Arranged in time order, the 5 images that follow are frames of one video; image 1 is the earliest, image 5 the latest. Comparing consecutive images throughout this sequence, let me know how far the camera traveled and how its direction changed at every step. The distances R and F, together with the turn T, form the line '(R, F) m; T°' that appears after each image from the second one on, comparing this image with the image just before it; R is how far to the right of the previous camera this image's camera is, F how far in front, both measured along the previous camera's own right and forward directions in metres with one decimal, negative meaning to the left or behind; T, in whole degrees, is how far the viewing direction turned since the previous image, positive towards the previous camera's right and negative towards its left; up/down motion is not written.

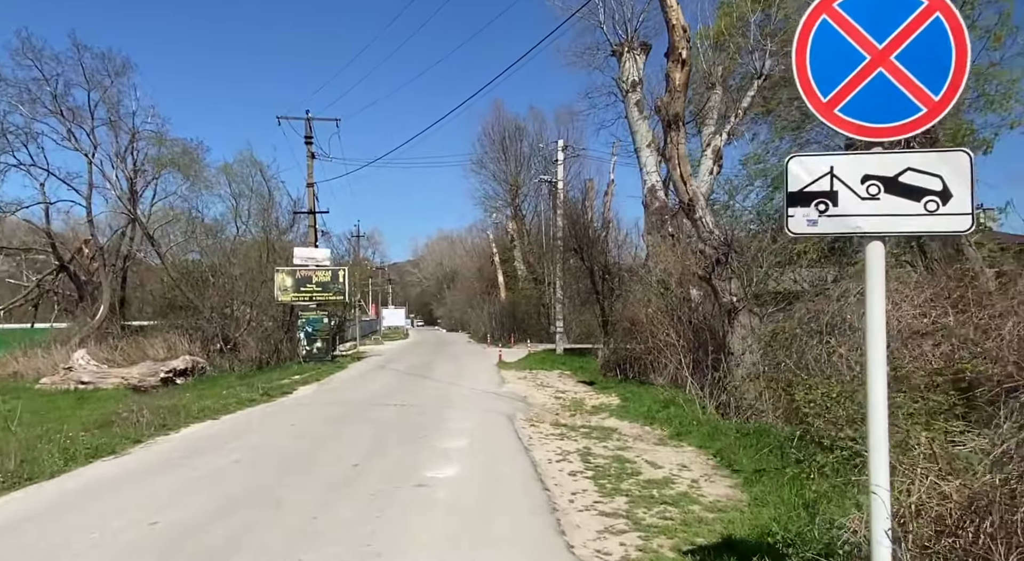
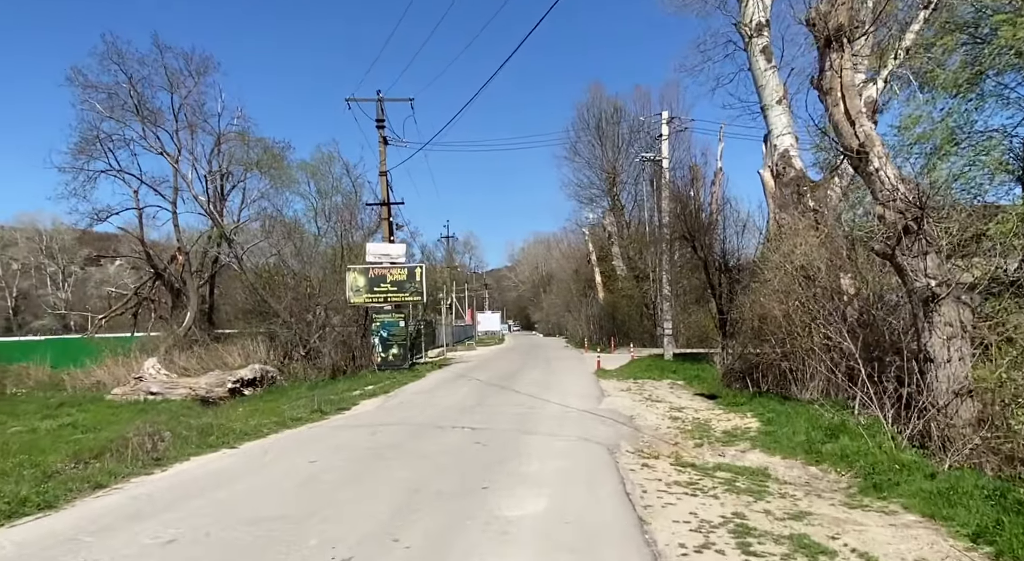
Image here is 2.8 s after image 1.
(0.0, +3.2) m; -8°
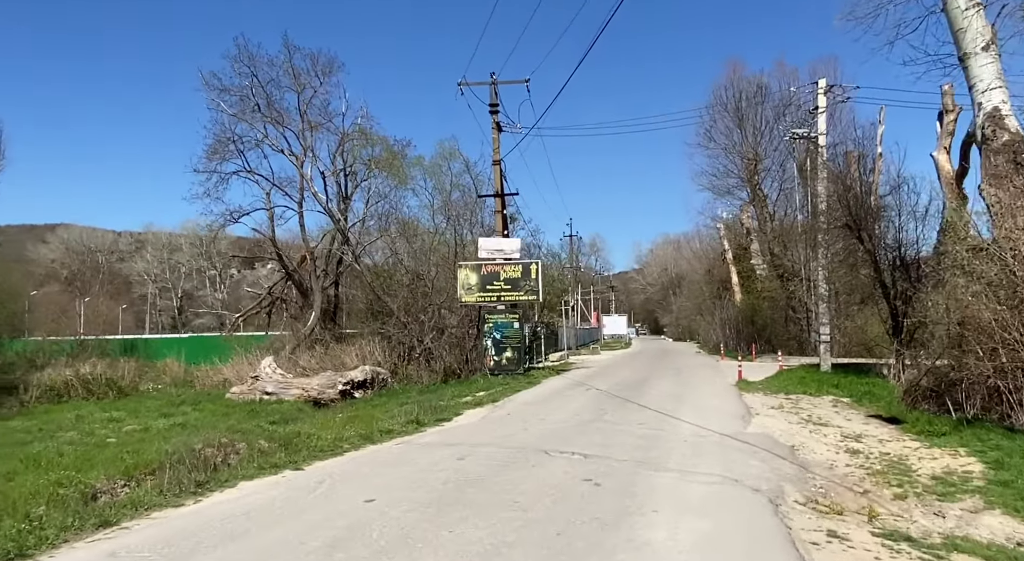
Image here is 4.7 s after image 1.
(0.0, +2.1) m; -10°
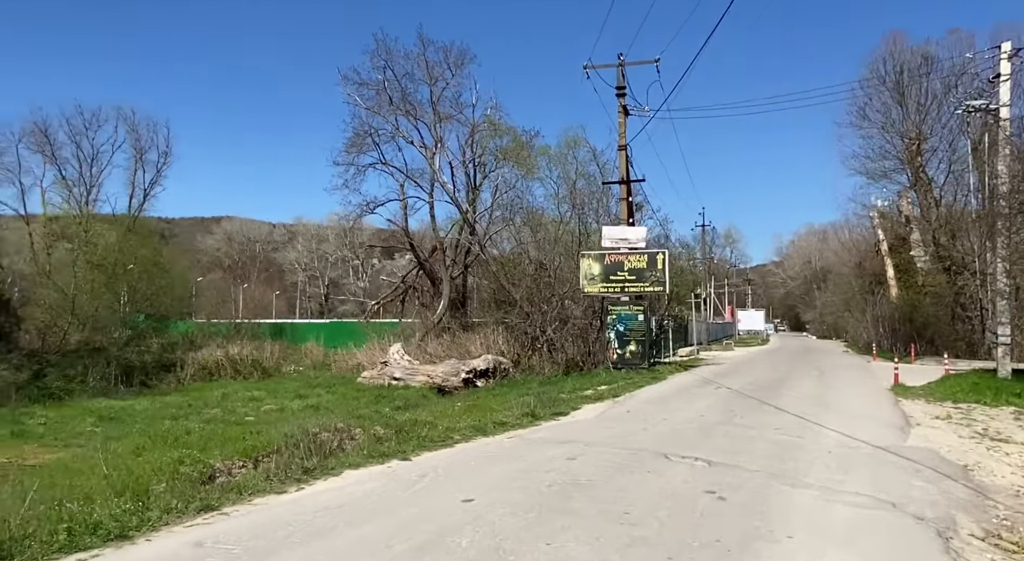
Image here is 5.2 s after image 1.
(+0.1, +0.6) m; -10°
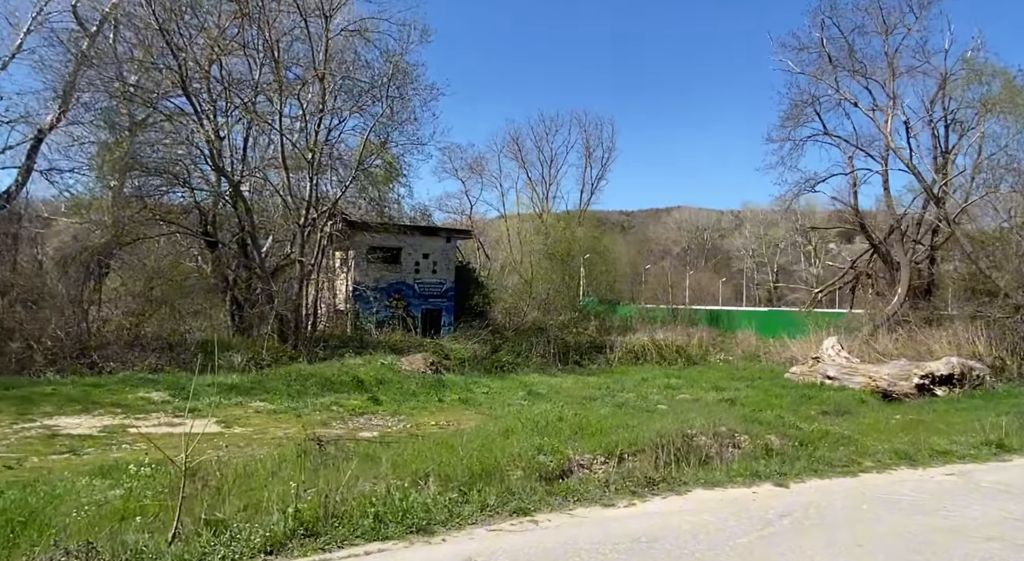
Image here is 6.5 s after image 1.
(+0.5, +1.5) m; -34°
